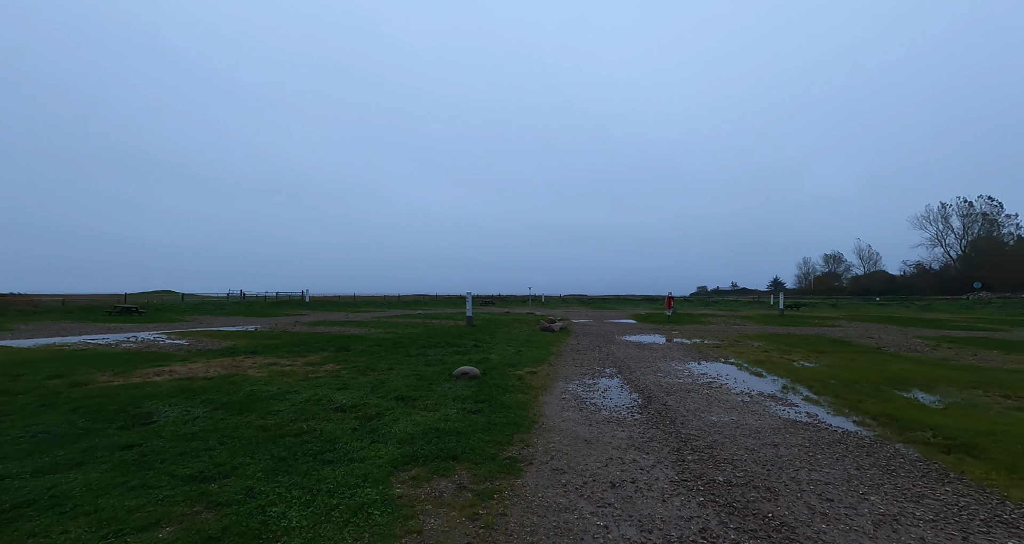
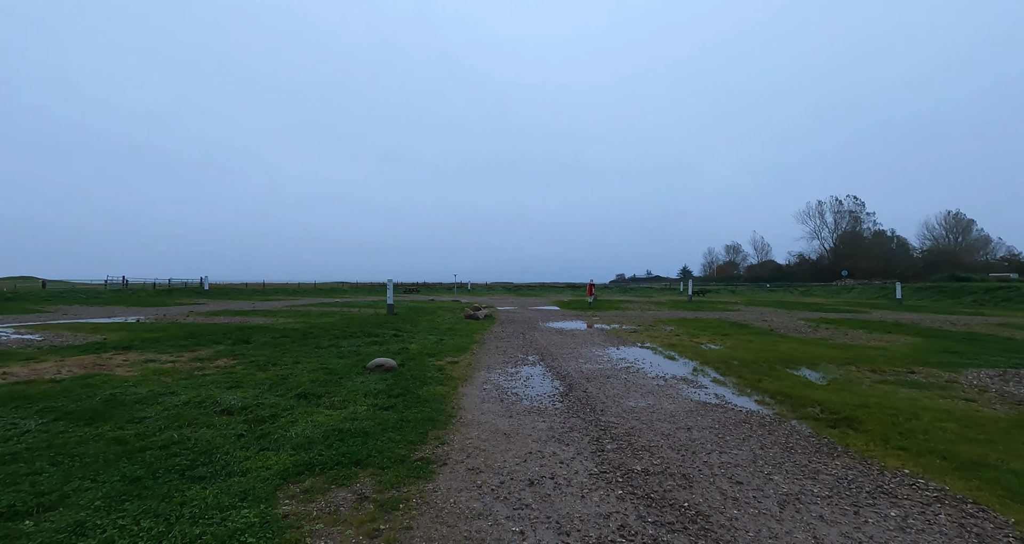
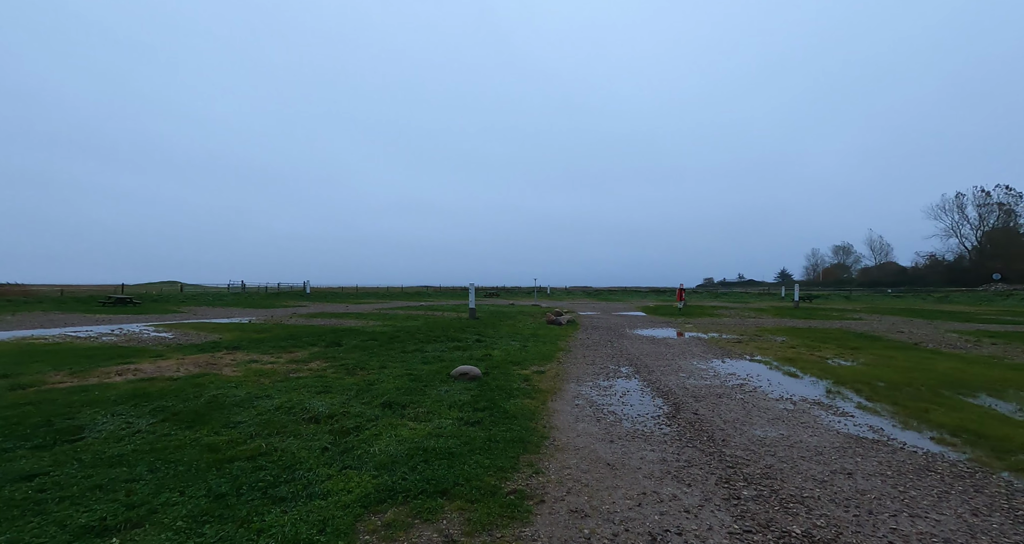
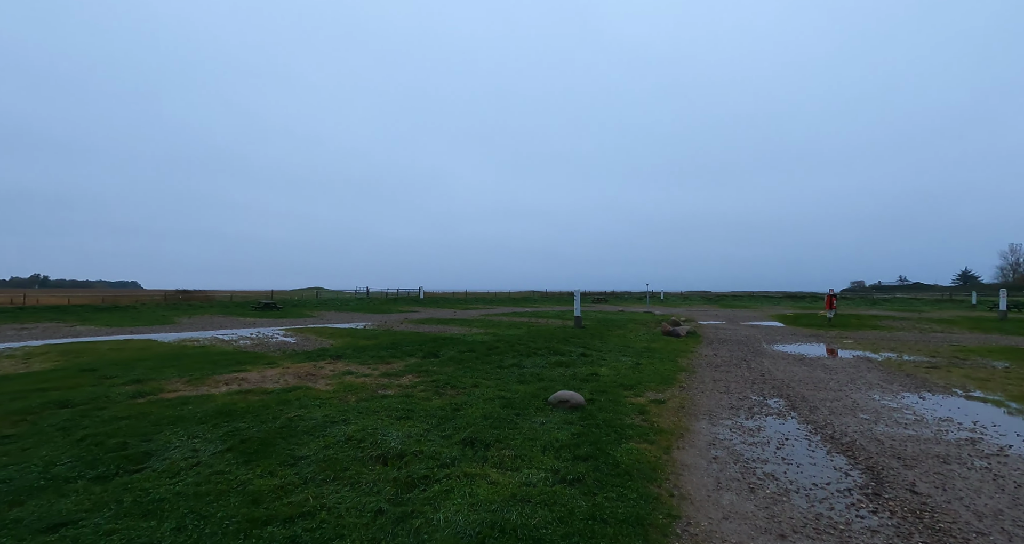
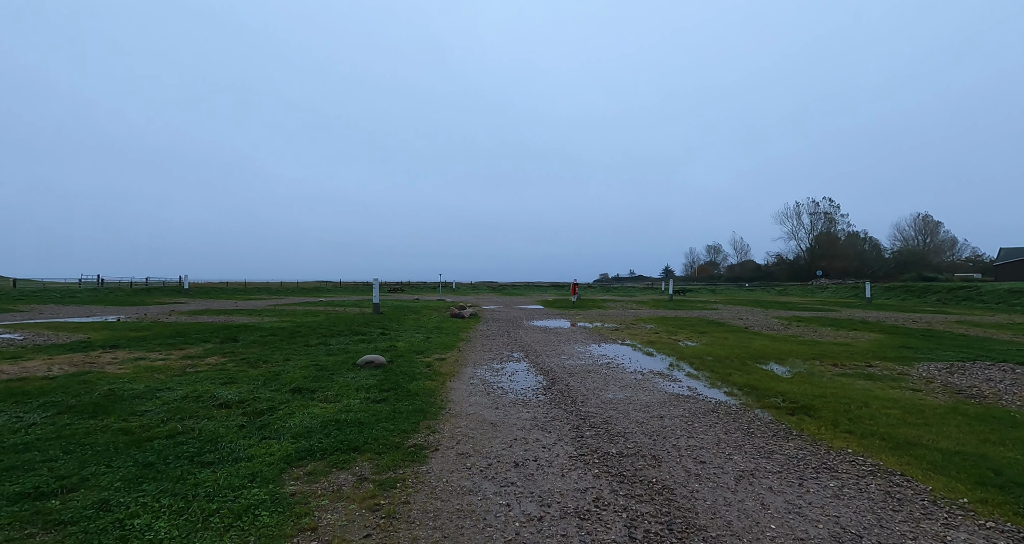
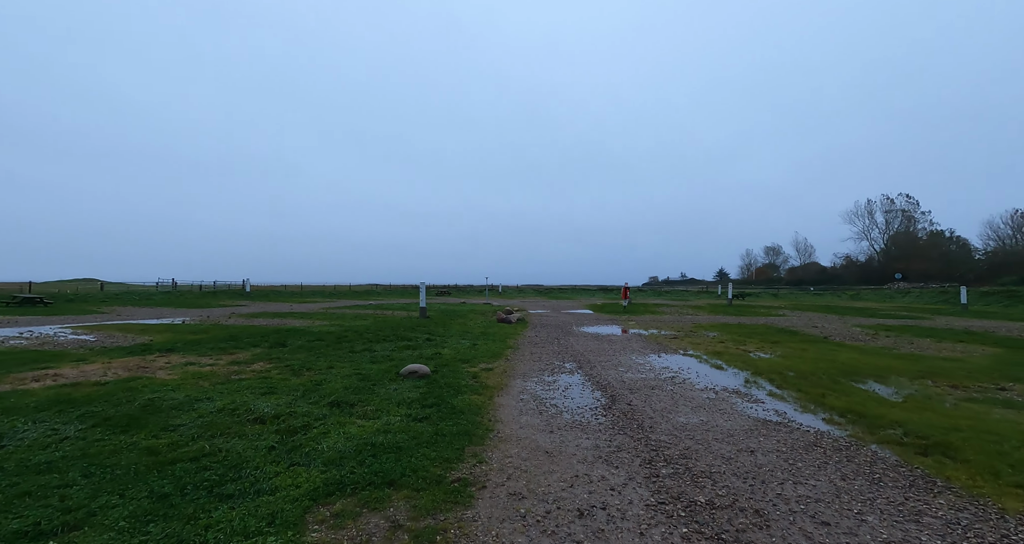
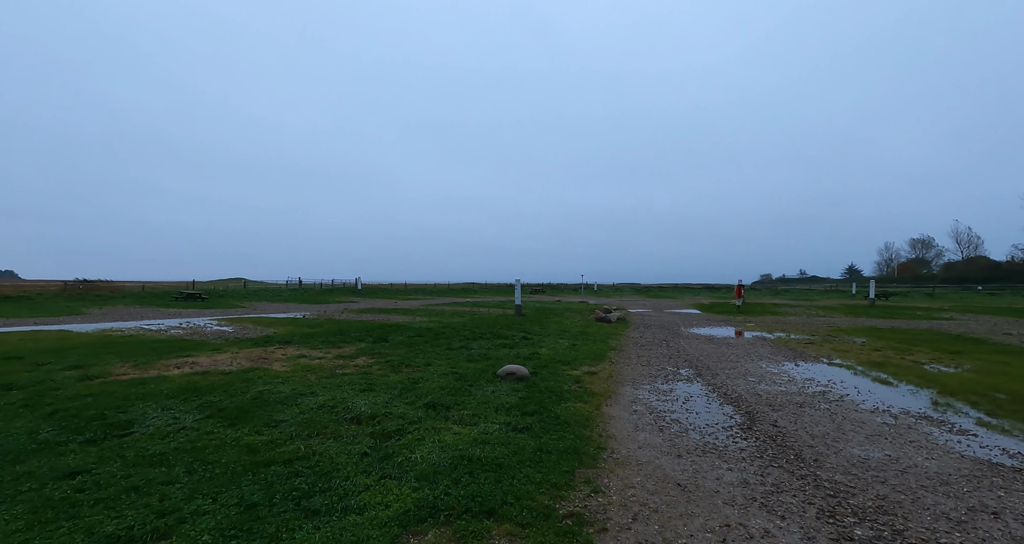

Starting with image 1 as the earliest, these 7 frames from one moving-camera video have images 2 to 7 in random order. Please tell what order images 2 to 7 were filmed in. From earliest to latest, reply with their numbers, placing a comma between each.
5, 2, 6, 3, 7, 4
